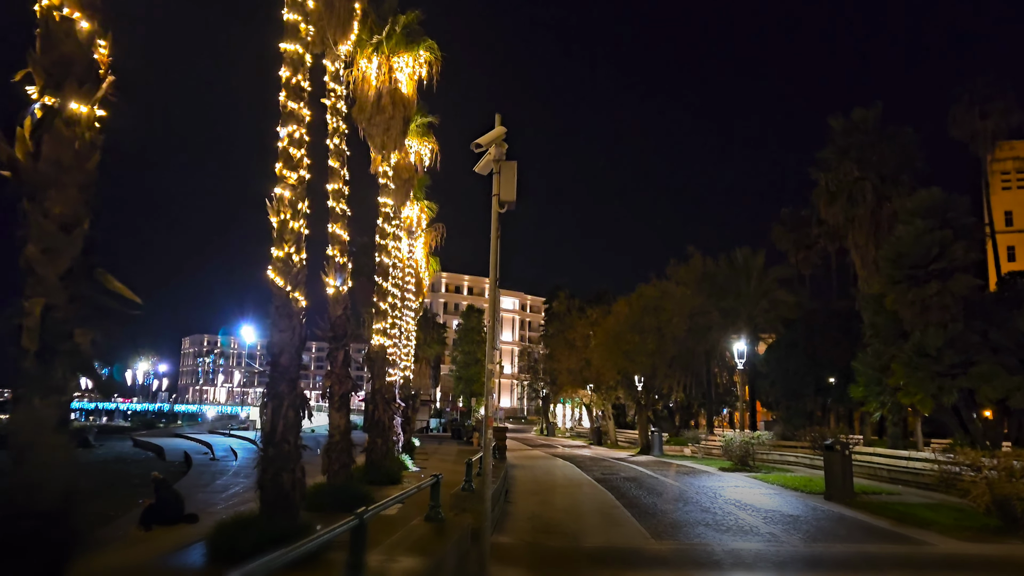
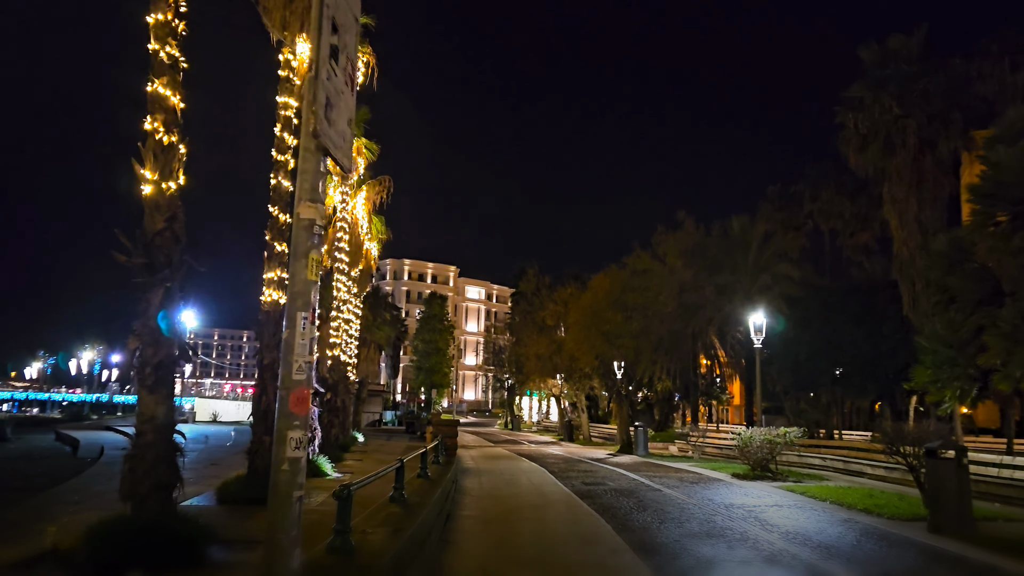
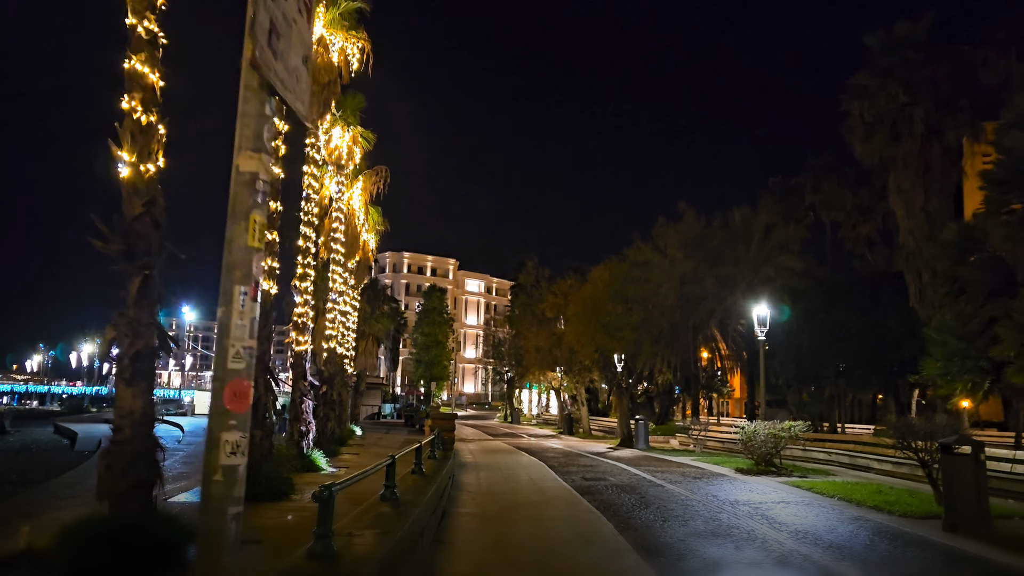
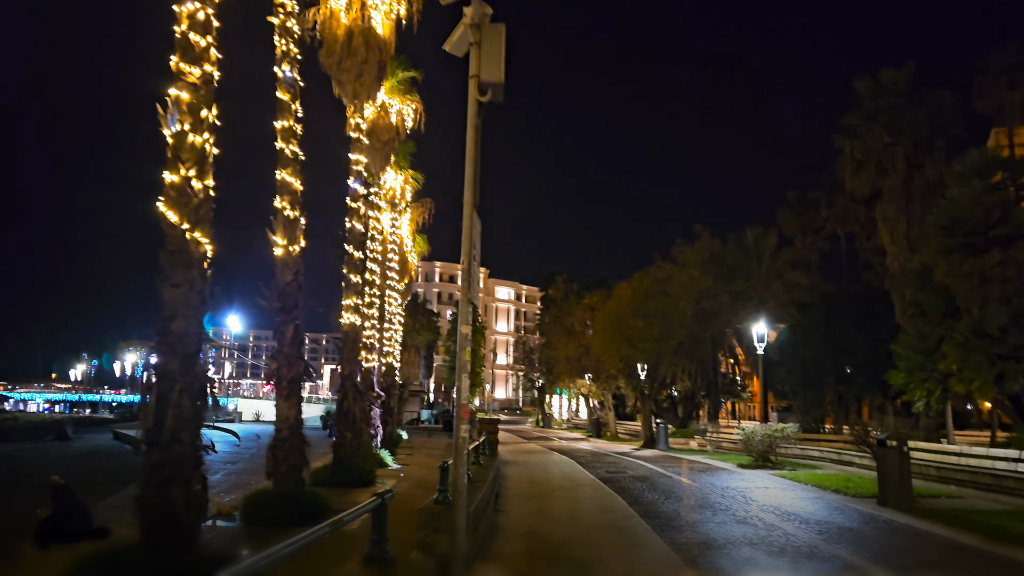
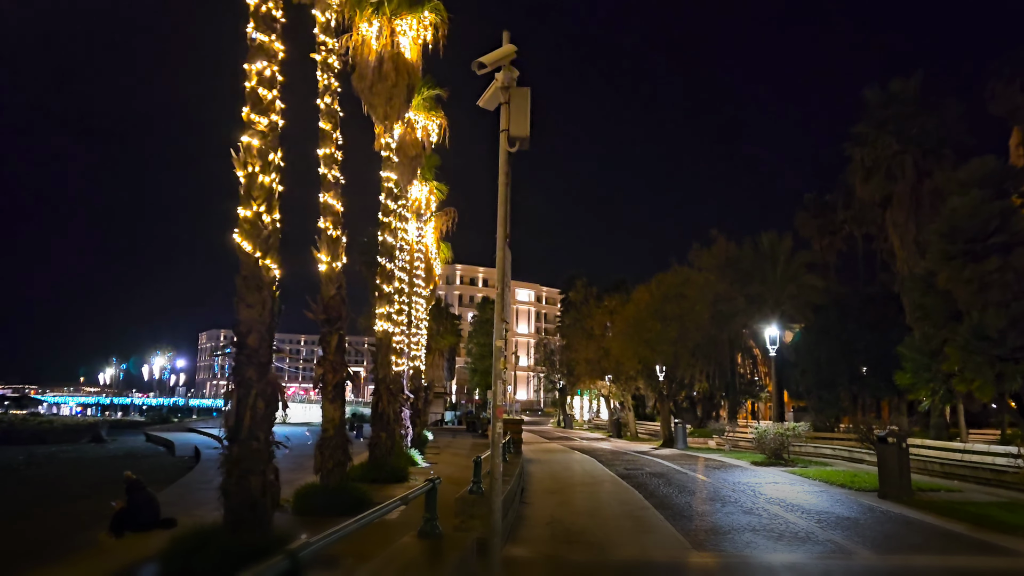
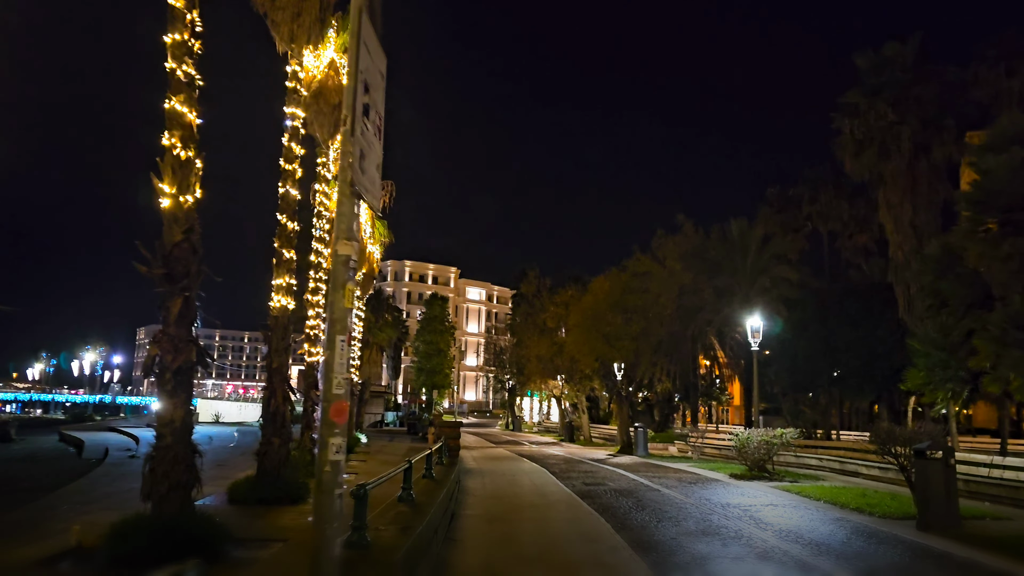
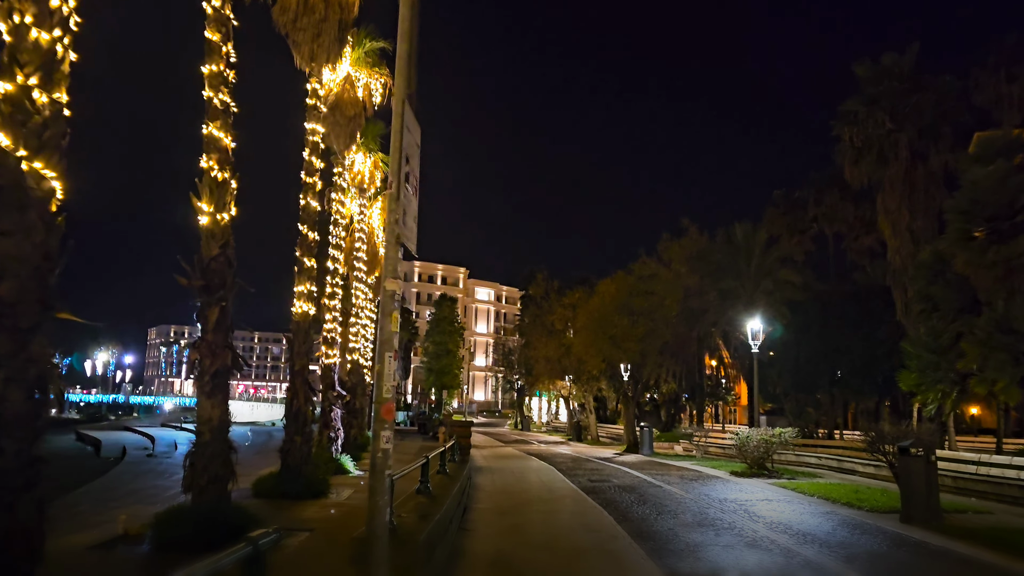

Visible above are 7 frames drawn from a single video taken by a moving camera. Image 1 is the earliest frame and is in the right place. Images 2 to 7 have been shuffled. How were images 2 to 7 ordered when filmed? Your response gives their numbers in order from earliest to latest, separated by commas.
5, 4, 7, 6, 2, 3
